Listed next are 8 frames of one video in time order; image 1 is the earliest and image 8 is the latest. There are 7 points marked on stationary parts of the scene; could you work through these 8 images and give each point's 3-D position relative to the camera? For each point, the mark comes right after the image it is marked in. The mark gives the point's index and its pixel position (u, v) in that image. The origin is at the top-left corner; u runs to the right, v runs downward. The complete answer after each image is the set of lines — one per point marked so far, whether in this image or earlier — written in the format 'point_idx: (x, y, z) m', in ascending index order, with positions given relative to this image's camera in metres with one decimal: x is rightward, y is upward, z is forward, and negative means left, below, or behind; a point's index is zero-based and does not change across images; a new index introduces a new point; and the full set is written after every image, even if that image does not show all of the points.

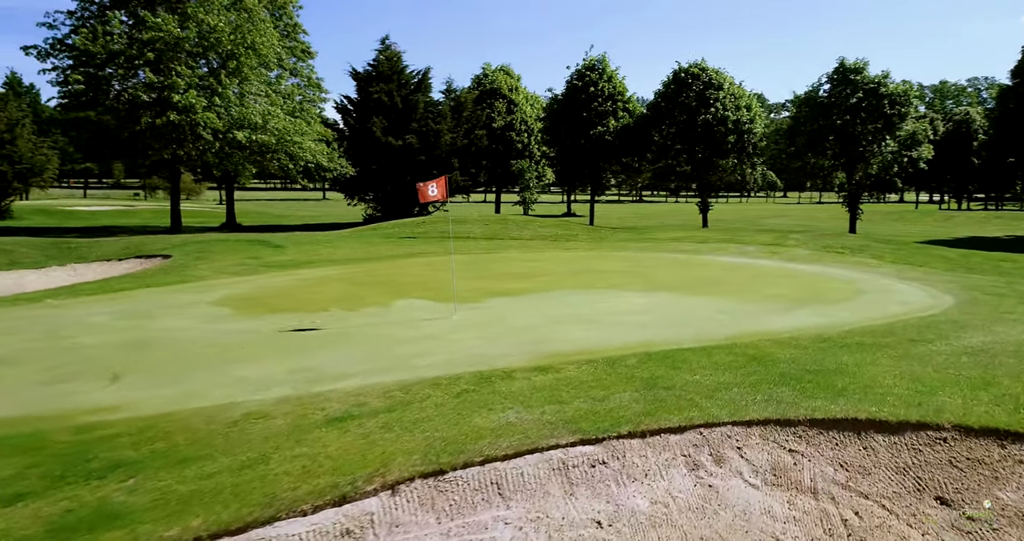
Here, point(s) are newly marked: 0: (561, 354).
0: (+0.6, -1.1, +9.6) m
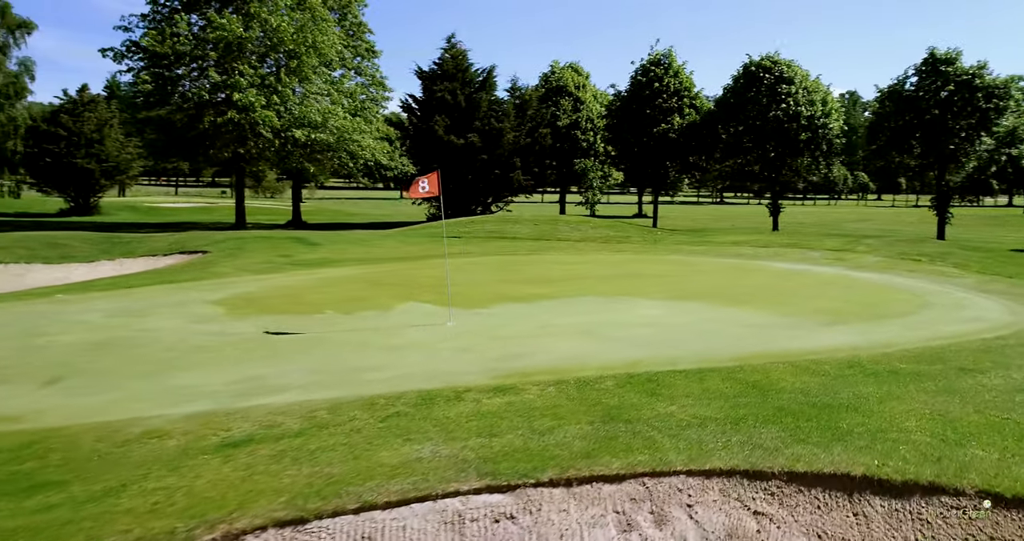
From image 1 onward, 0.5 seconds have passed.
0: (+0.2, -1.2, +8.5) m
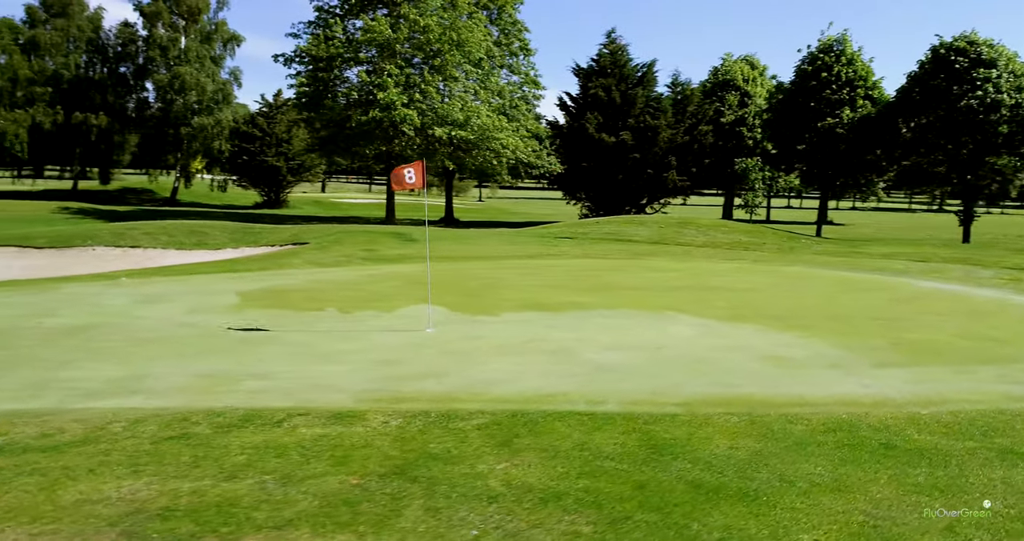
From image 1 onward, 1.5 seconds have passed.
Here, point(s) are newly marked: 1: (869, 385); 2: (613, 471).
0: (-1.1, -1.3, +7.0) m
1: (+3.9, -1.3, +7.8) m
2: (+0.7, -1.5, +5.2) m
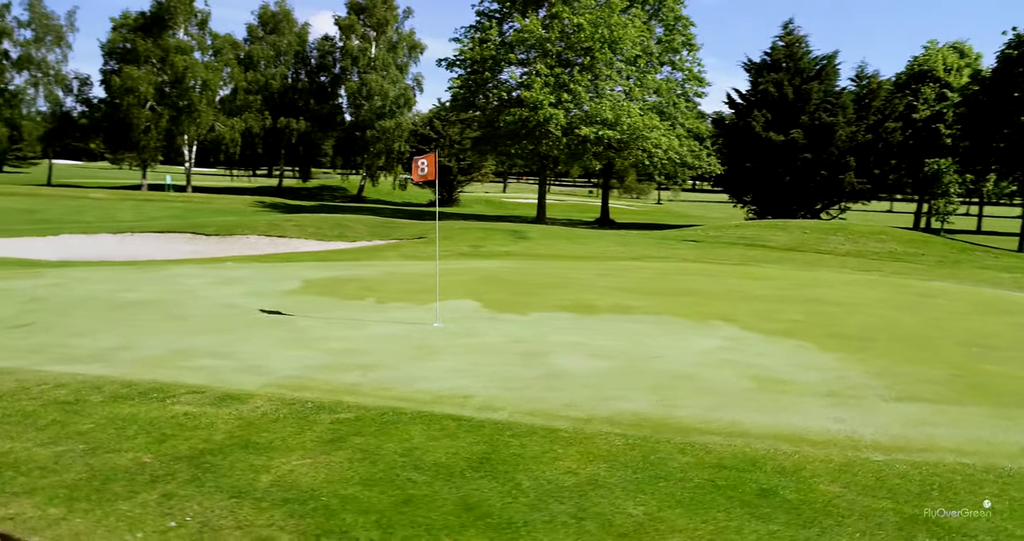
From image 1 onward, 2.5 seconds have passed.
0: (-2.0, -1.1, +6.9) m
1: (+3.0, -1.4, +6.4) m
2: (-0.8, -1.4, +4.7) m
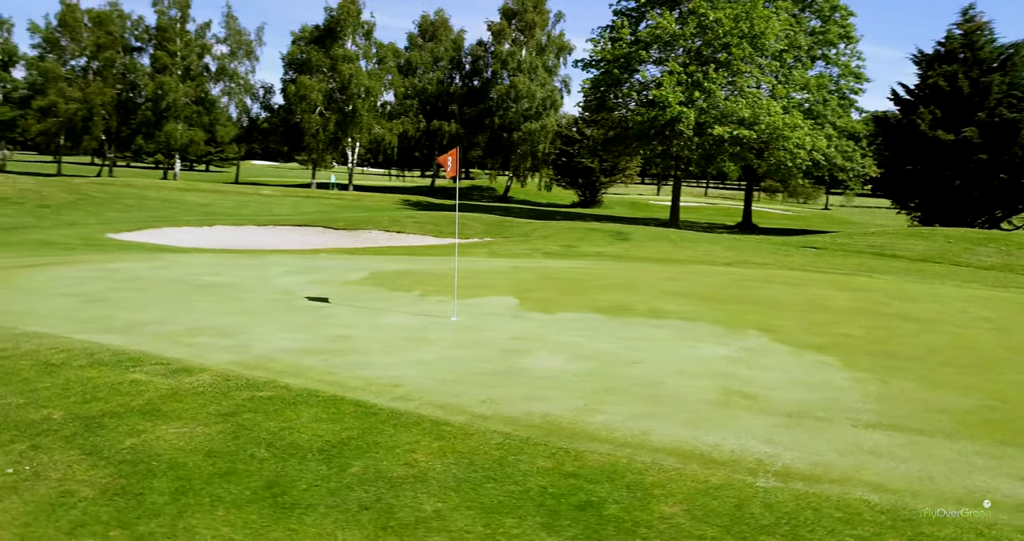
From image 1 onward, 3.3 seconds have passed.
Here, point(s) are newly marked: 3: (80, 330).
0: (-2.6, -1.0, +7.4) m
1: (+2.2, -1.4, +5.8) m
2: (-1.9, -1.3, +5.0) m
3: (-5.5, -0.8, +9.1) m
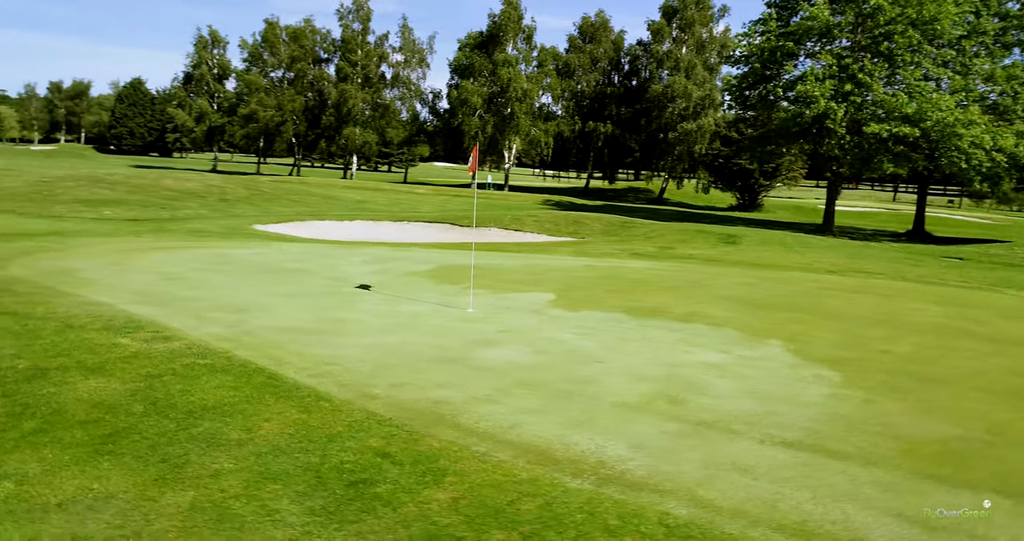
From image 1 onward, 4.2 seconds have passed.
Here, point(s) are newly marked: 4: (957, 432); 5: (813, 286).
0: (-3.2, -0.8, +8.1) m
1: (+1.0, -1.4, +5.4) m
2: (-3.1, -1.1, +5.6) m
3: (-5.6, -0.4, +10.5) m
4: (+4.0, -1.4, +6.5) m
5: (+6.6, -0.3, +15.5) m
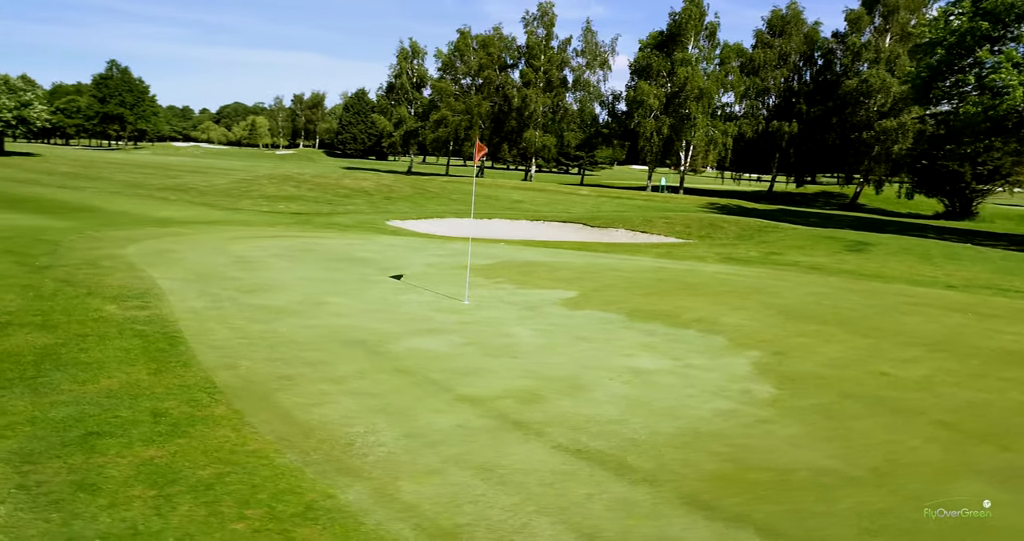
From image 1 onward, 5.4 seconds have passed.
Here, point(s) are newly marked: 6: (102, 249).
0: (-4.0, -0.5, +9.0) m
1: (-0.7, -1.2, +5.3) m
2: (-4.6, -0.8, +6.6) m
3: (-5.7, -0.1, +12.0) m
4: (+2.4, -1.5, +5.5) m
5: (+7.4, -0.6, +13.4) m
6: (-8.7, +0.5, +15.2) m
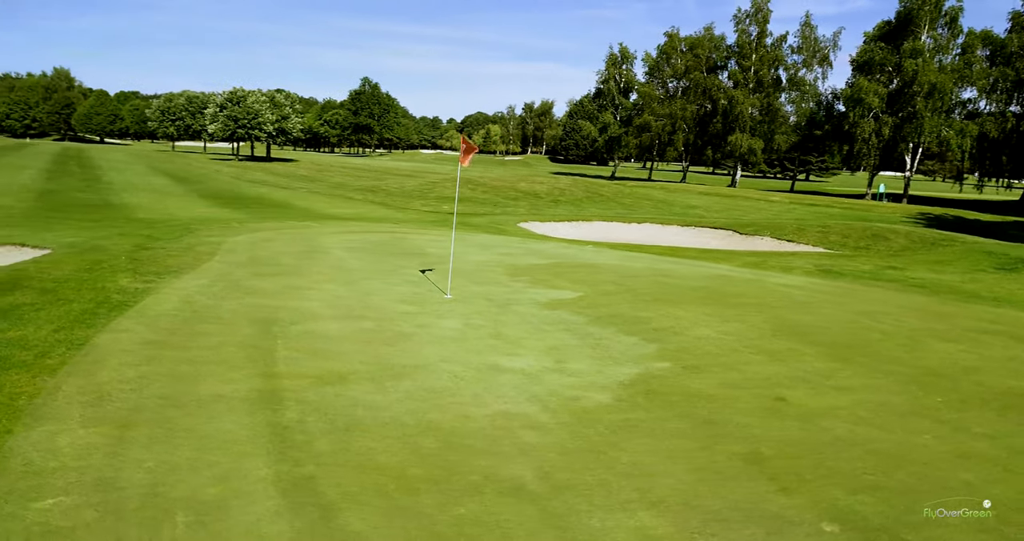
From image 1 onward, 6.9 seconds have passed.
0: (-4.8, -0.3, +10.5) m
1: (-2.9, -1.1, +5.9) m
2: (-6.2, -0.5, +8.3) m
3: (-5.5, +0.2, +13.8) m
4: (+0.1, -1.4, +5.1) m
5: (+7.4, -0.9, +11.1) m
6: (-7.3, +0.8, +17.8) m
